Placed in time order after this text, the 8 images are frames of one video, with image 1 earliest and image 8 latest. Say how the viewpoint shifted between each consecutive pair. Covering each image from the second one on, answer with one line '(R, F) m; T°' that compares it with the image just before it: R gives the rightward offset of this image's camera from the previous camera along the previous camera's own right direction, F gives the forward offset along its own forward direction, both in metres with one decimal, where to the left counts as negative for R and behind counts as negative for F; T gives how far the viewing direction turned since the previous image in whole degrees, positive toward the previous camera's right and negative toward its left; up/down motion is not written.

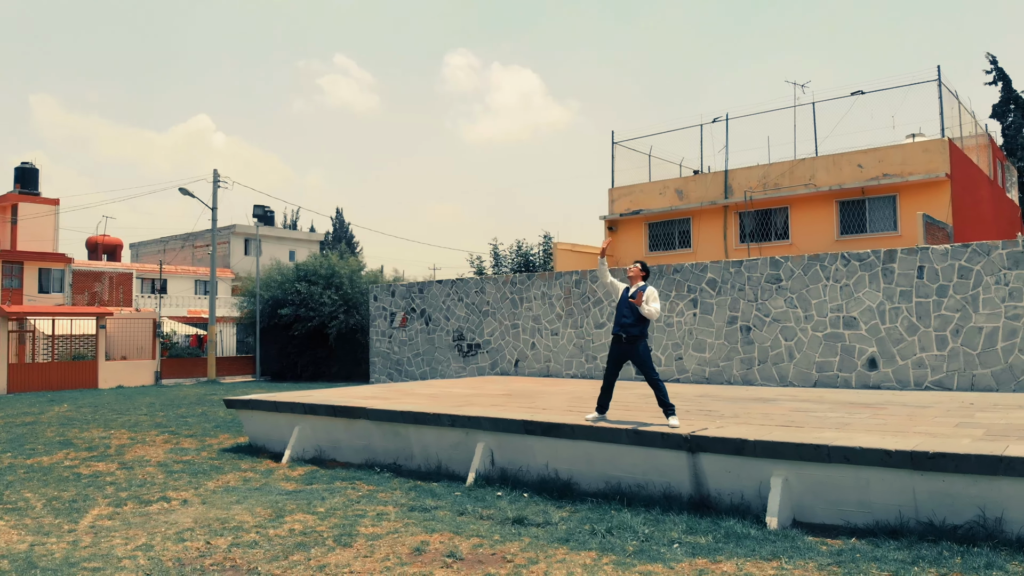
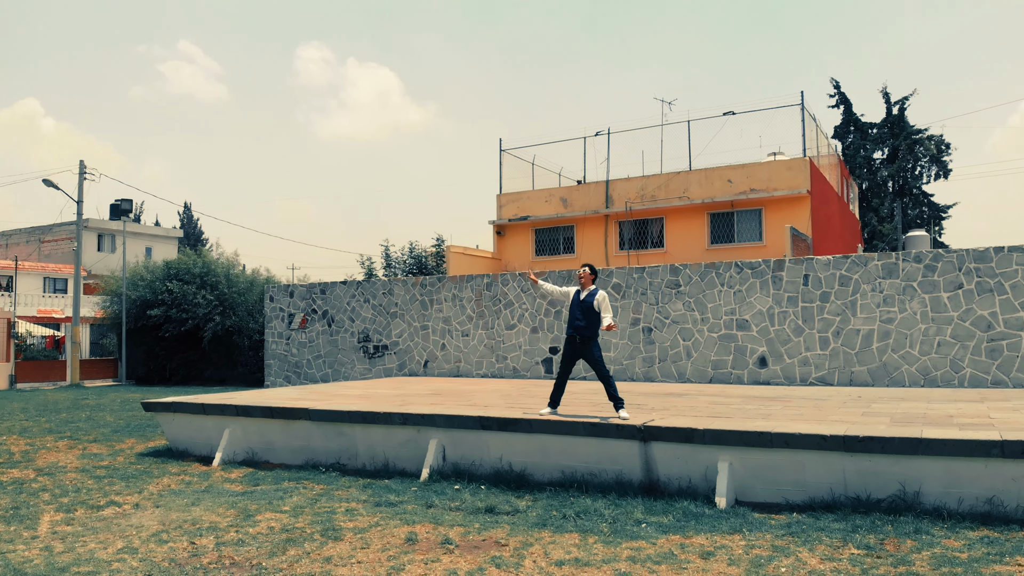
(-1.2, -0.4) m; +10°
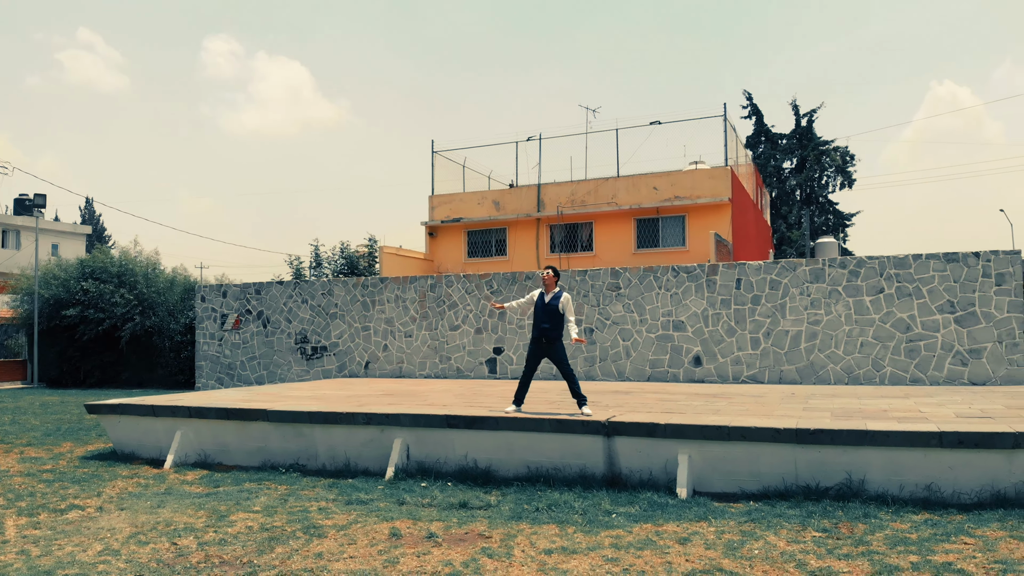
(-0.6, -0.3) m; +6°
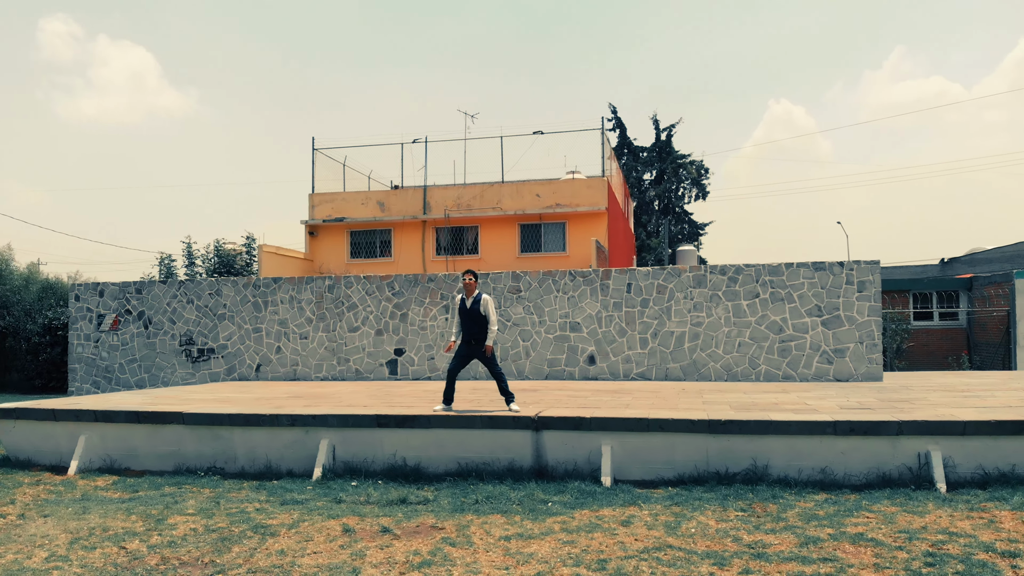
(-0.9, -0.3) m; +10°
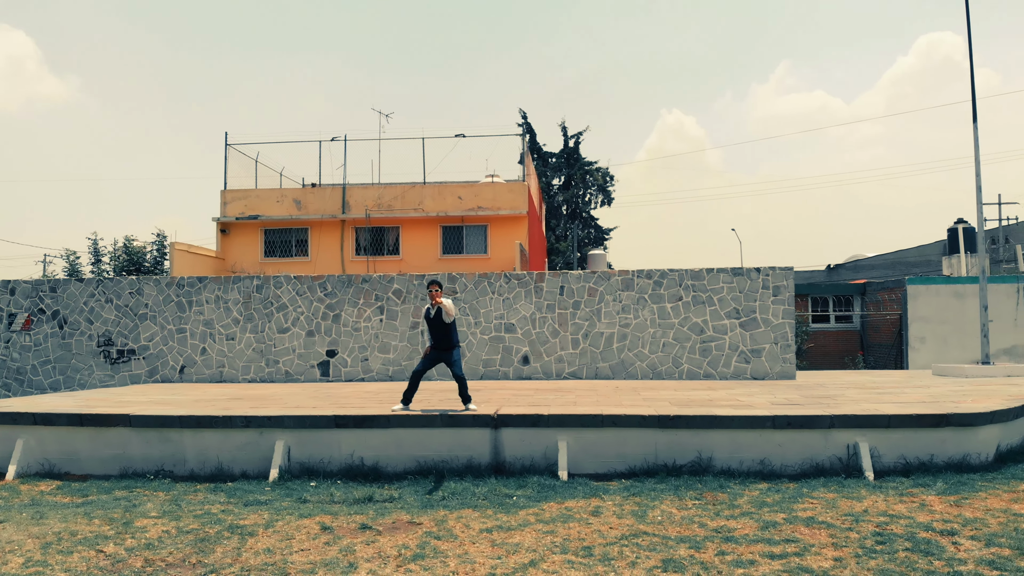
(-0.7, -0.3) m; +7°
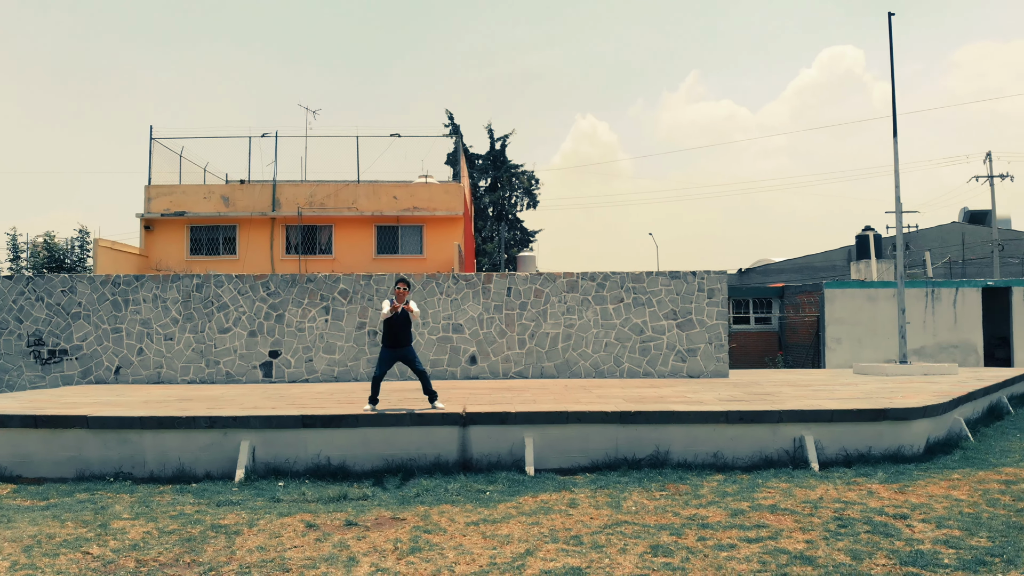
(-0.7, -0.2) m; +6°
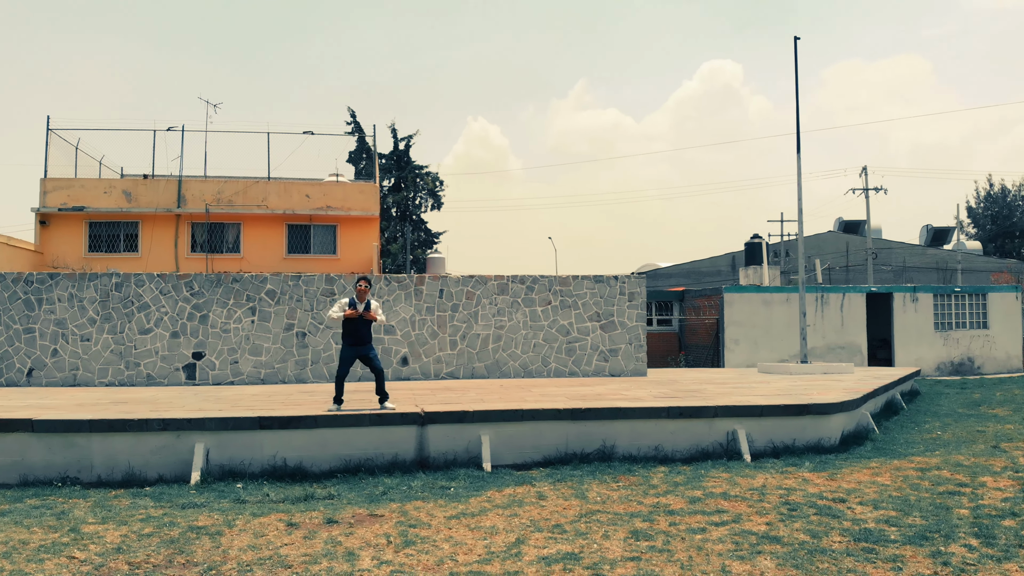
(-0.9, -0.3) m; +8°
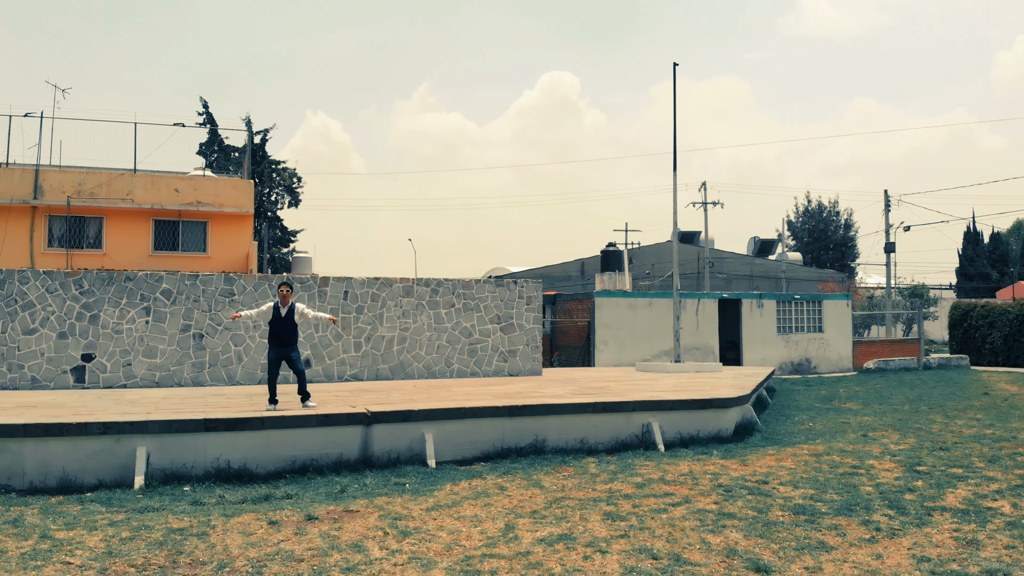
(-1.4, -0.4) m; +12°
